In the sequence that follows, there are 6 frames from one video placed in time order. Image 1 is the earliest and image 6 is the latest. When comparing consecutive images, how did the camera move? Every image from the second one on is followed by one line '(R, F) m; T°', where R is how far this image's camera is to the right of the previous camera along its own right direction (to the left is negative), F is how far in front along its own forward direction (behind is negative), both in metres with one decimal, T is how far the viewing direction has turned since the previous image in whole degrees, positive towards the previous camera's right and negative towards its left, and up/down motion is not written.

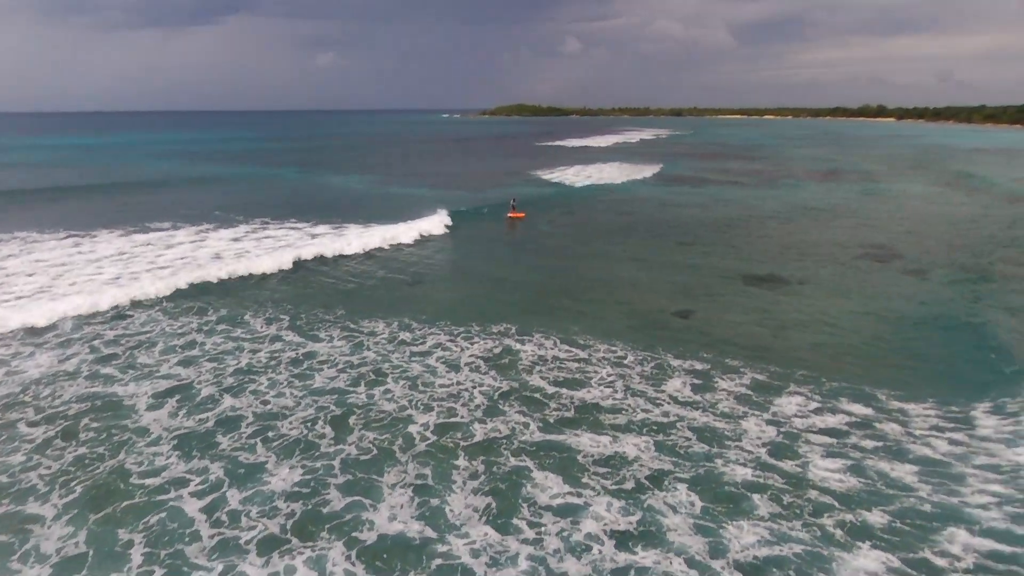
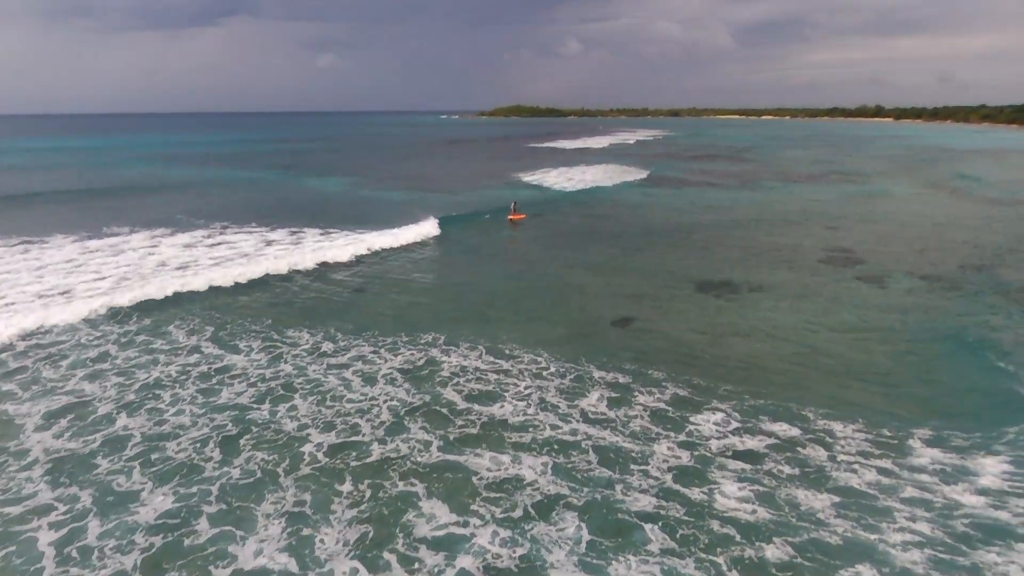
(+1.9, +0.7) m; 0°
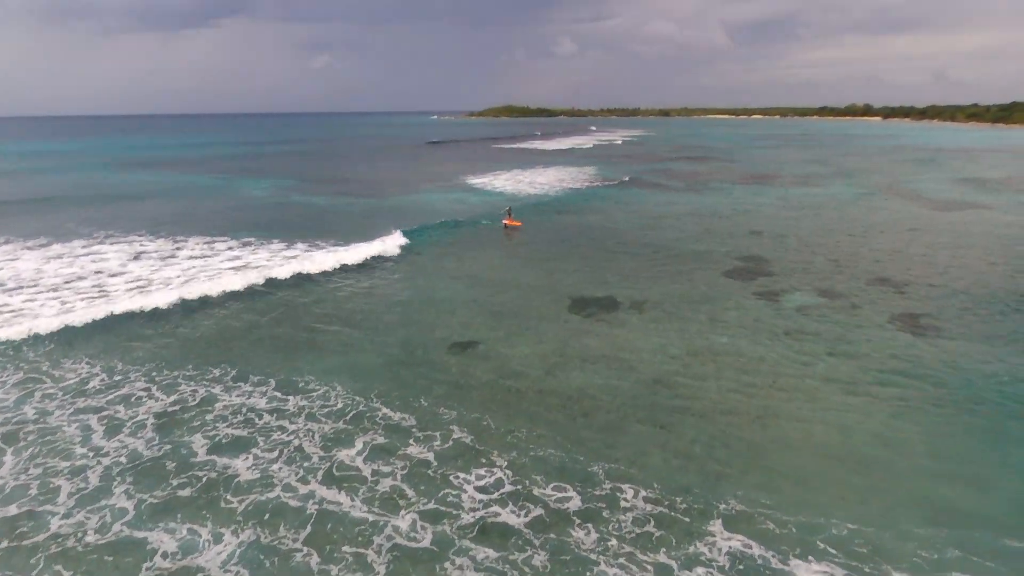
(+4.4, +2.3) m; 0°
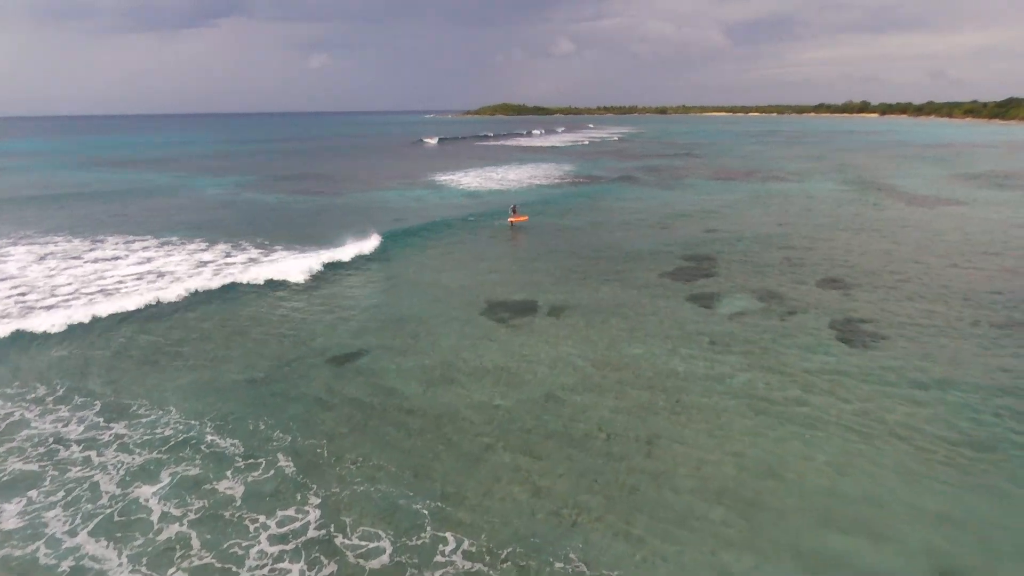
(+2.6, +1.8) m; 0°
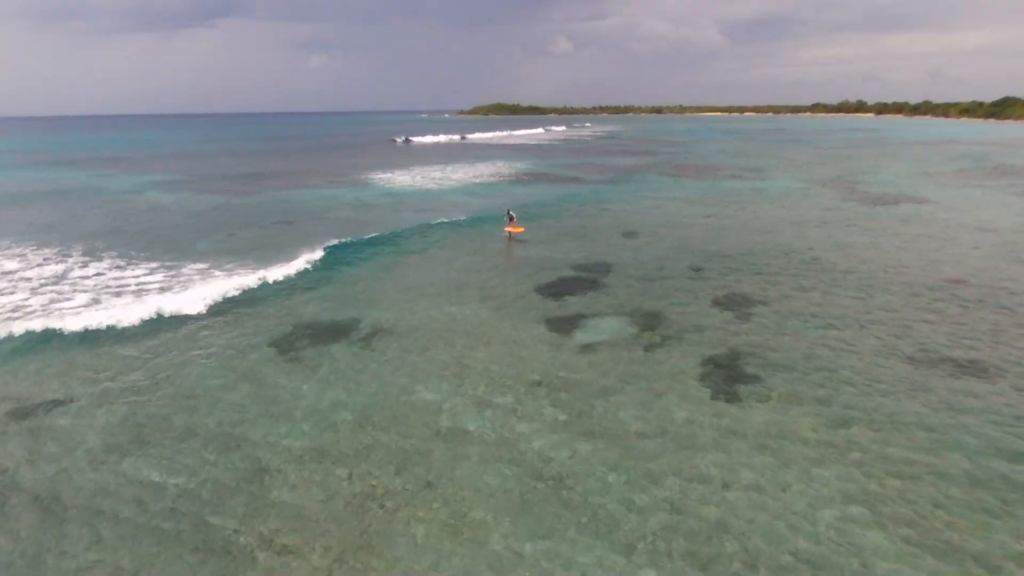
(+4.3, +3.7) m; 0°
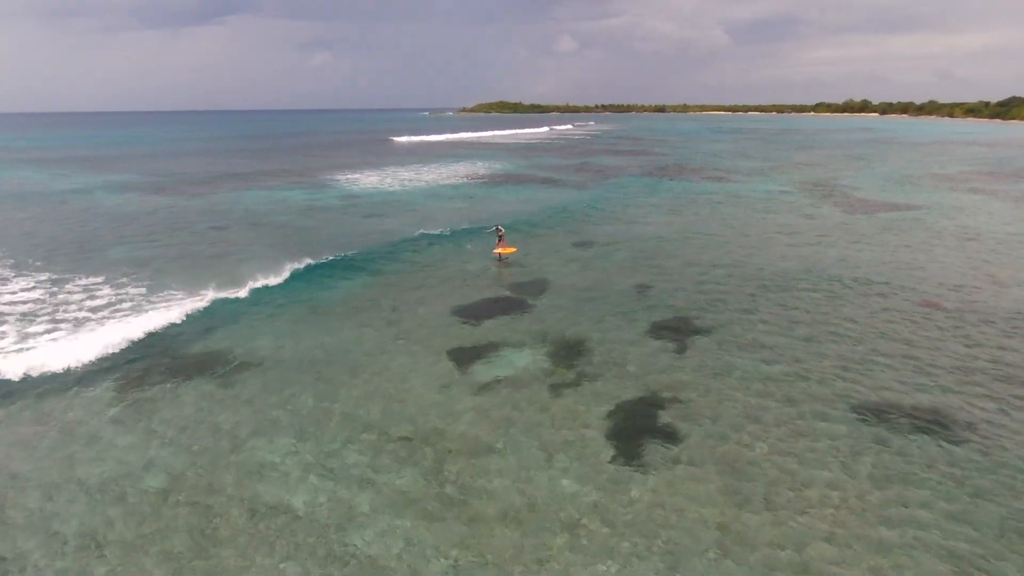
(+2.1, +2.0) m; 0°
